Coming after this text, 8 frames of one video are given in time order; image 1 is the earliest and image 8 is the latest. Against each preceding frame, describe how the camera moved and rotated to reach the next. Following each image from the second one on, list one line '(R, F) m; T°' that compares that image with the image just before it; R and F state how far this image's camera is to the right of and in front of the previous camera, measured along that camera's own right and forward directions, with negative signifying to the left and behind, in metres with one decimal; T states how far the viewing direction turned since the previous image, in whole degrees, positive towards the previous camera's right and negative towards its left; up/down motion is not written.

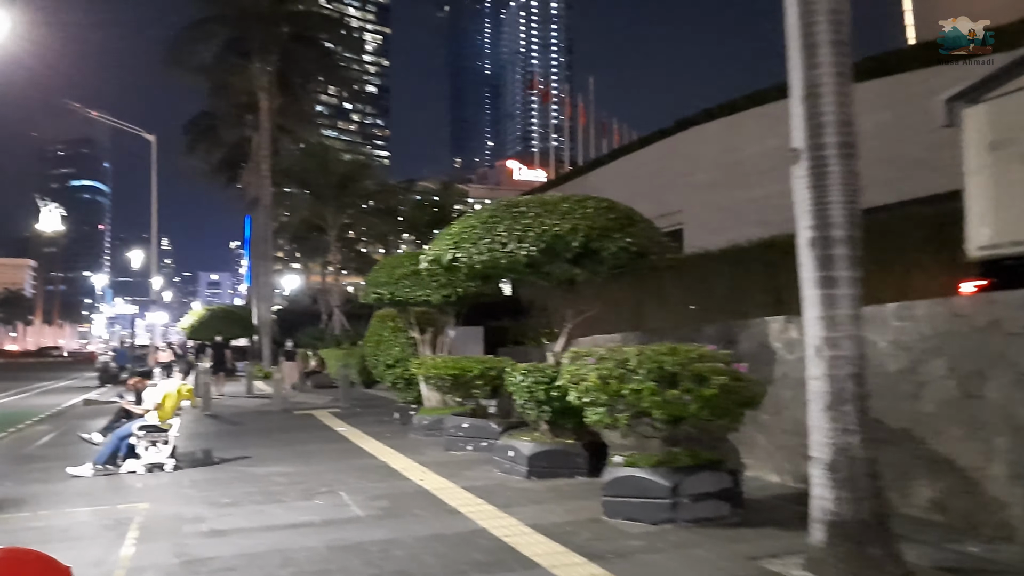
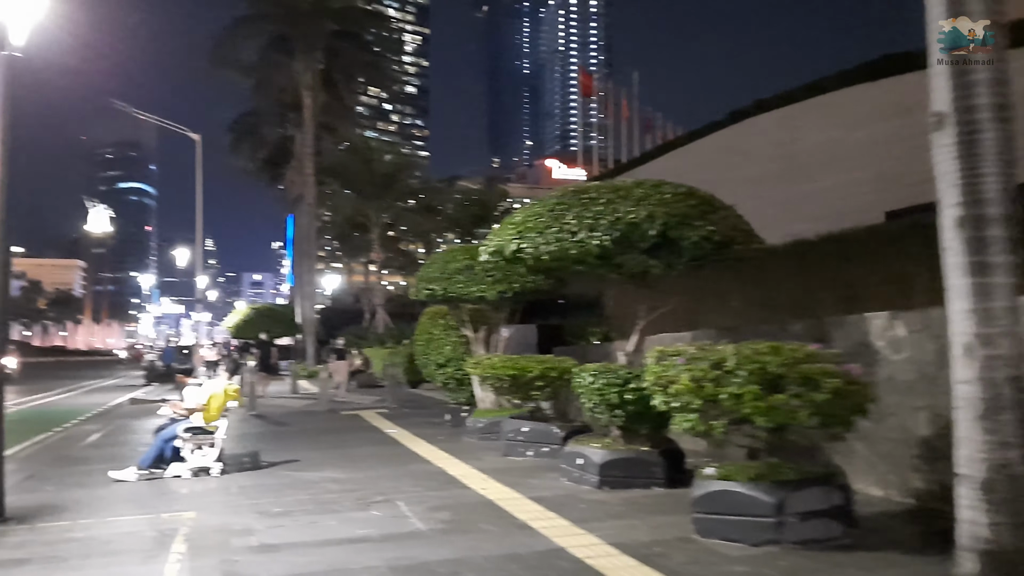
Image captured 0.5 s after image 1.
(-0.3, +0.8) m; -3°
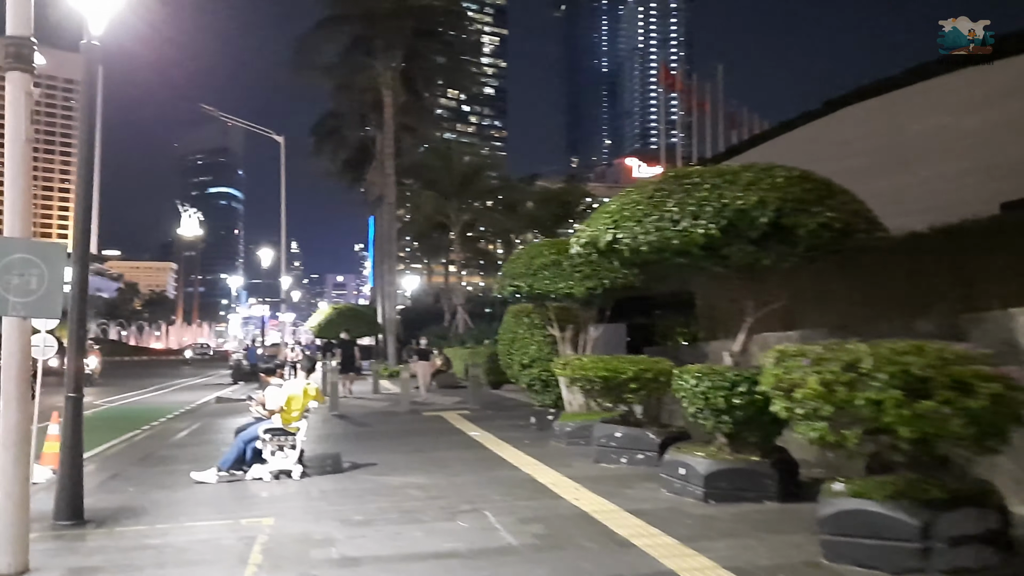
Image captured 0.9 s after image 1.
(-0.2, +0.7) m; -5°
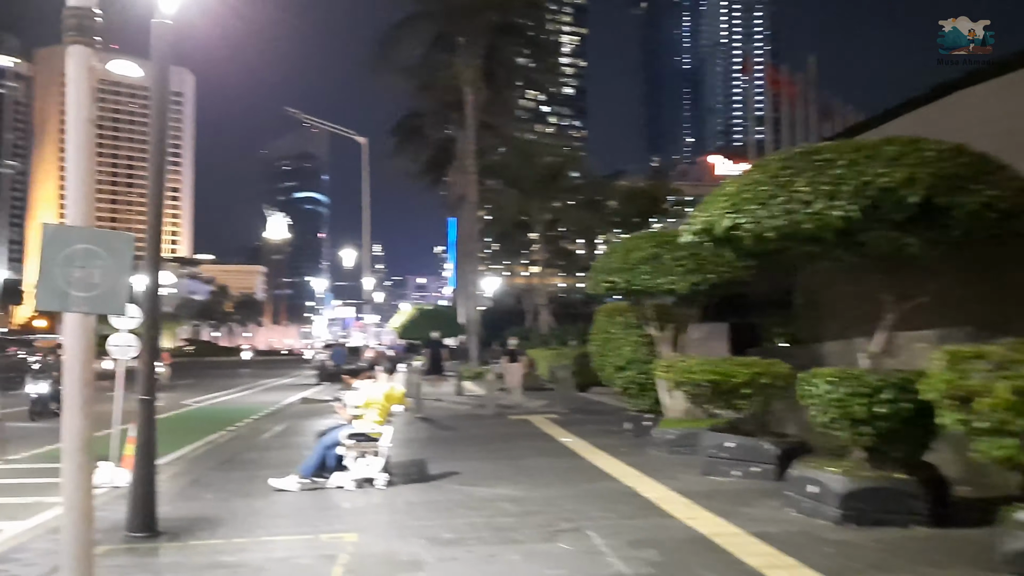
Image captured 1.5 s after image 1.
(-0.2, +0.9) m; -5°
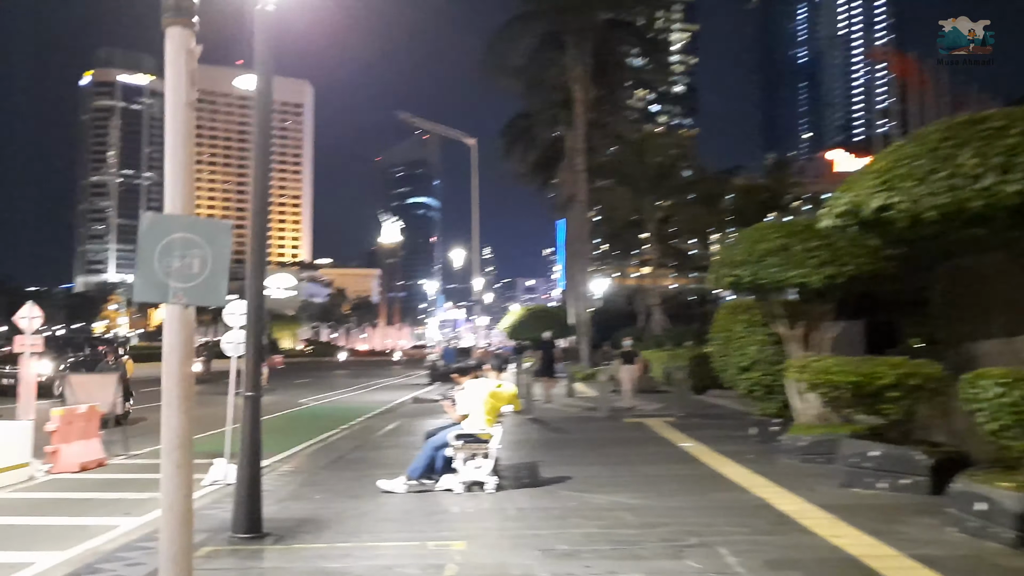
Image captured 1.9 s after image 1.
(-0.1, +0.6) m; -7°
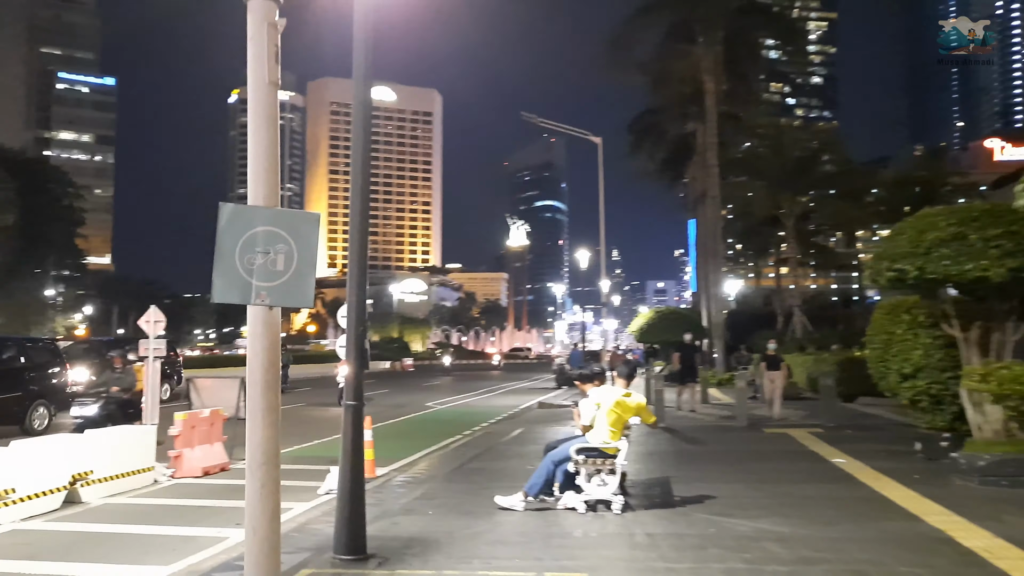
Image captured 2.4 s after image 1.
(0.0, +0.8) m; -9°
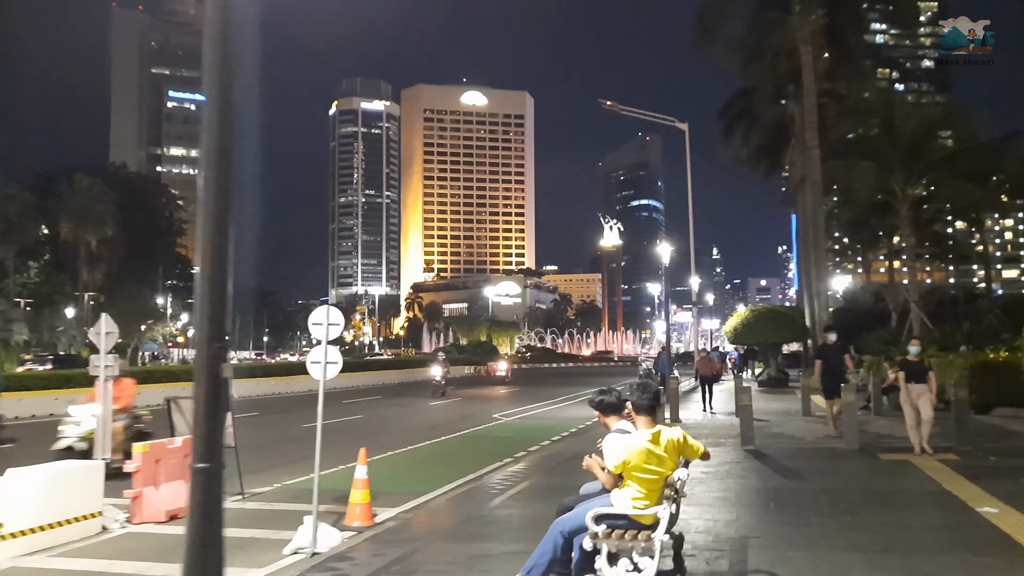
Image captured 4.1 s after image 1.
(+0.8, +2.7) m; -6°
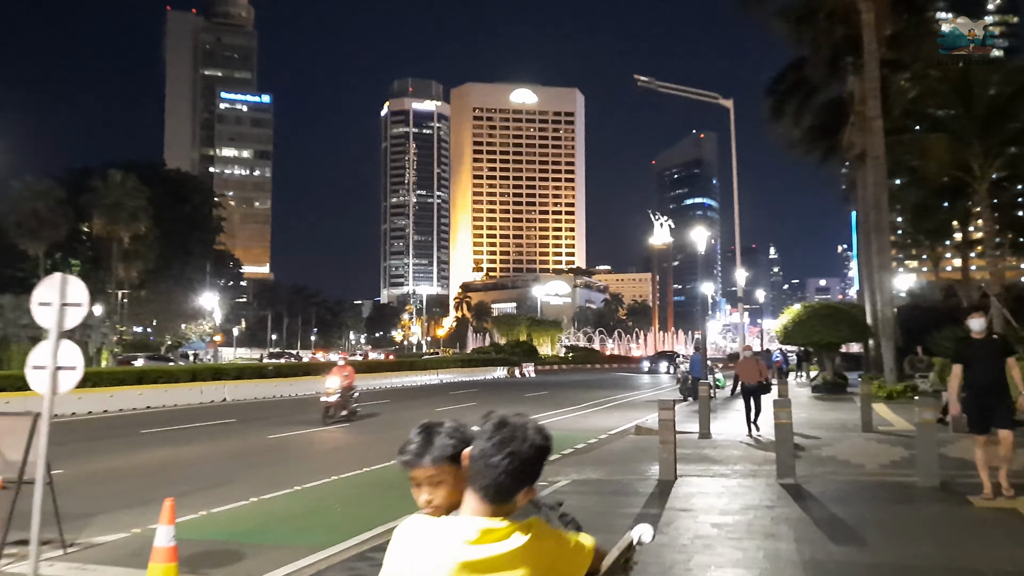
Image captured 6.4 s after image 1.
(+1.2, +3.5) m; -4°
